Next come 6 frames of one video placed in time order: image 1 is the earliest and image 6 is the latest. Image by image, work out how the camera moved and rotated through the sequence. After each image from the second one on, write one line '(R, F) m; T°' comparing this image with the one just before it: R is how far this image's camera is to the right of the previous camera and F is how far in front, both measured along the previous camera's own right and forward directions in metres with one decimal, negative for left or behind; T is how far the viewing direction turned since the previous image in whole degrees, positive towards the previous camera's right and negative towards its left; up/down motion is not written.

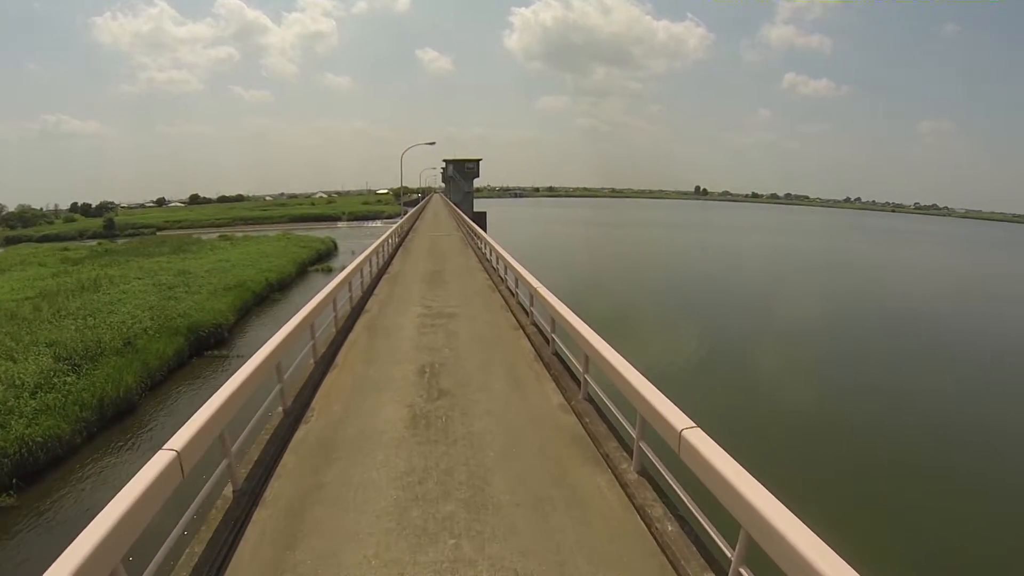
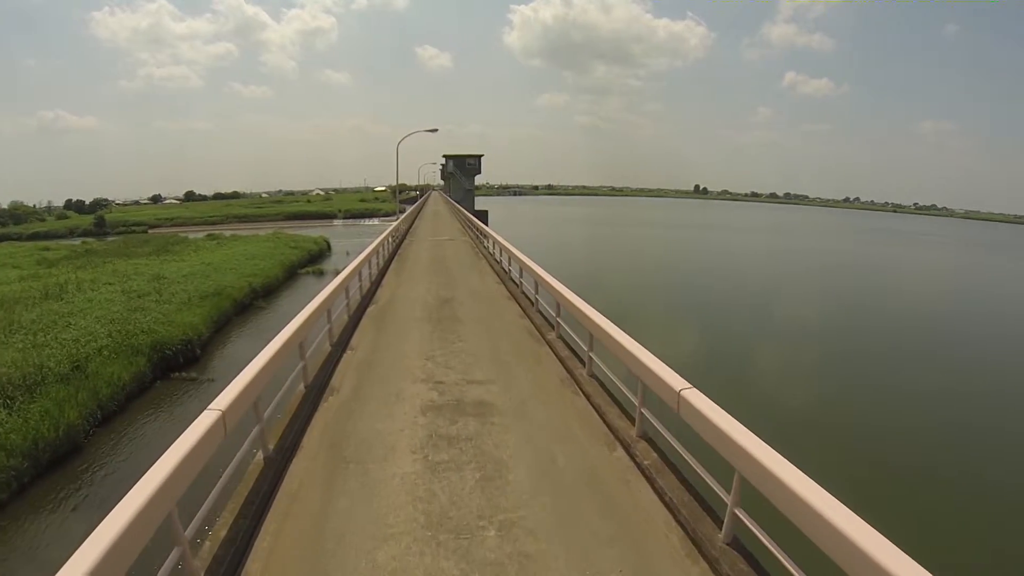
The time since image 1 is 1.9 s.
(-0.3, +1.4) m; 0°
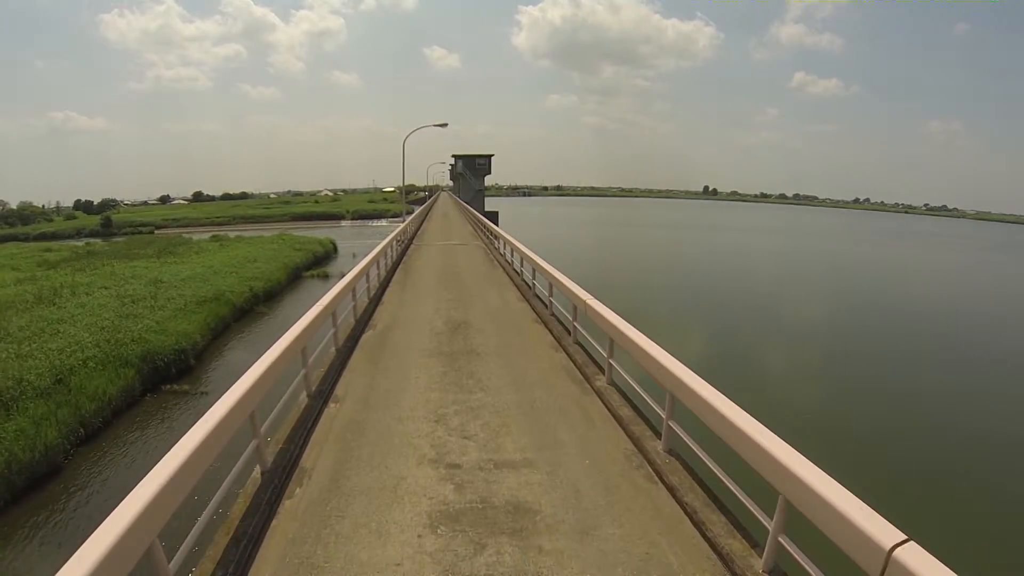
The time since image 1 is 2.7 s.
(-0.2, +0.7) m; -1°
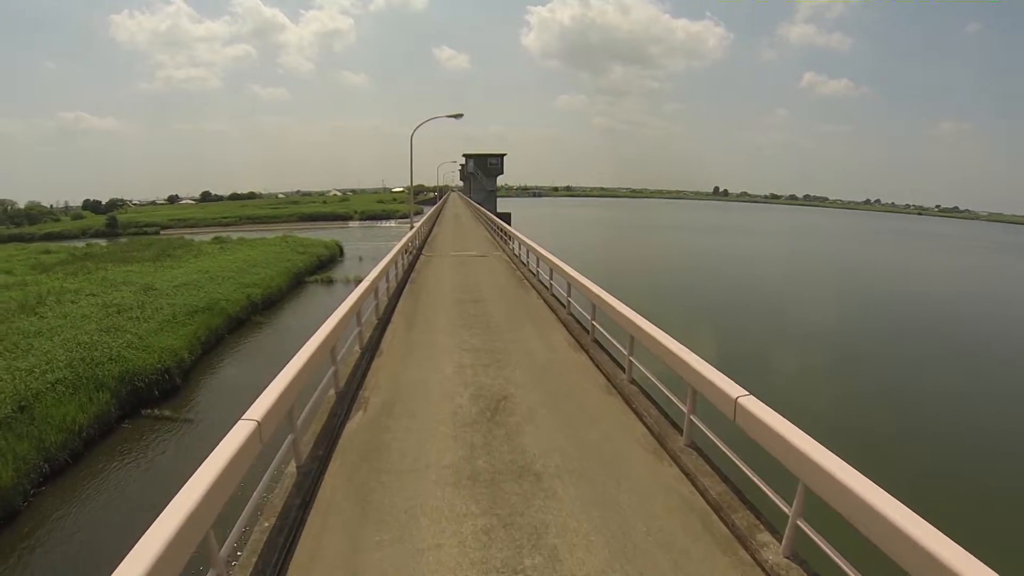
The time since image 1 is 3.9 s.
(-0.3, +1.2) m; -1°
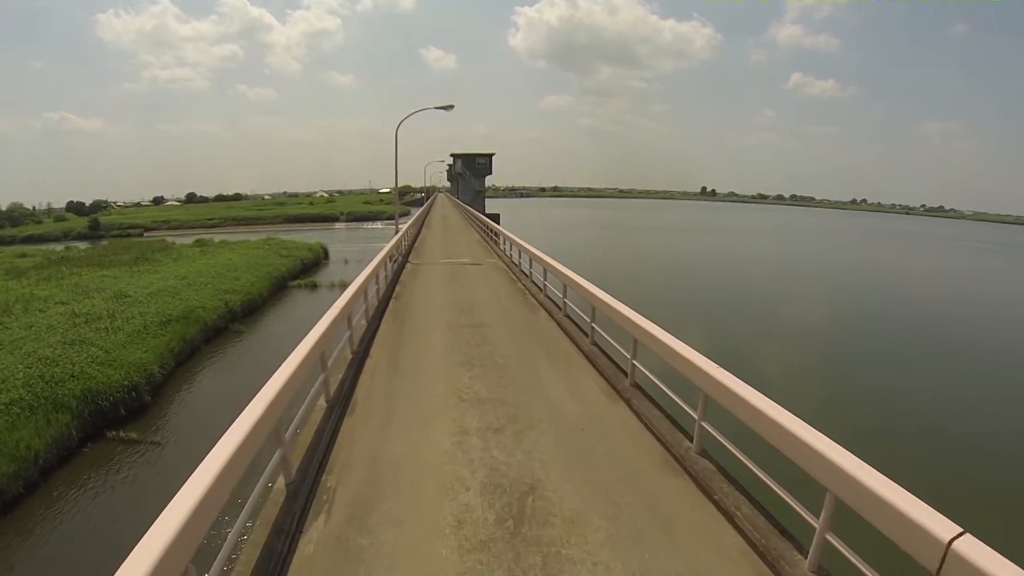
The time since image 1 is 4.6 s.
(+0.1, +0.3) m; +1°
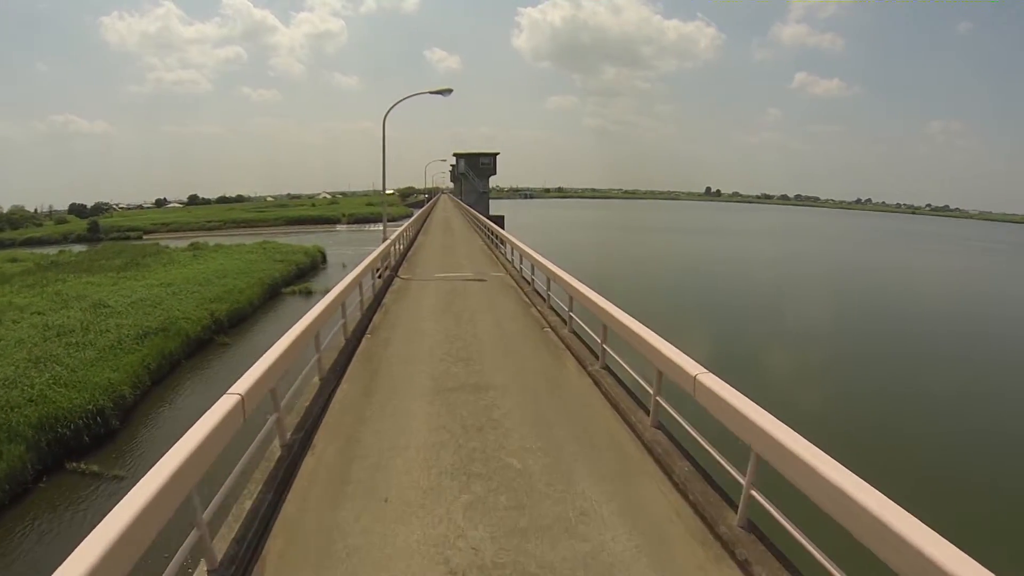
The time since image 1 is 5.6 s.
(-0.1, +0.8) m; 0°
